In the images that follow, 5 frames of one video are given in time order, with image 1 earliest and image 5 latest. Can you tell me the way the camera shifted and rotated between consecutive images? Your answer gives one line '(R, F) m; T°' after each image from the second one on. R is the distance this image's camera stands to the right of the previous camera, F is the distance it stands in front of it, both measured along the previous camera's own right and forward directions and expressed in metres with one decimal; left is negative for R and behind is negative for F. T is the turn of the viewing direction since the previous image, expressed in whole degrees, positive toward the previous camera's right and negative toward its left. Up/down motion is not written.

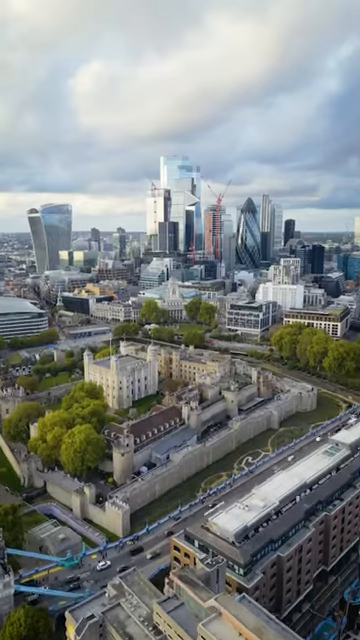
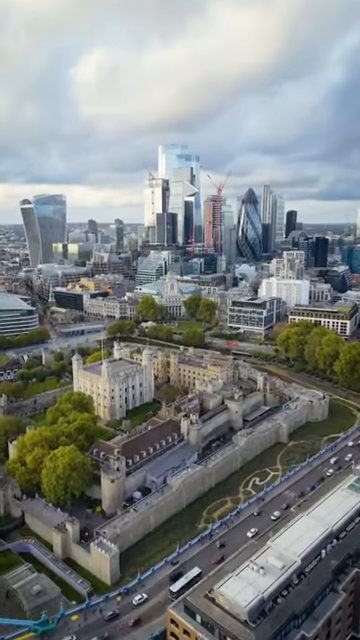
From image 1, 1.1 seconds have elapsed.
(+0.1, +9.6) m; 0°
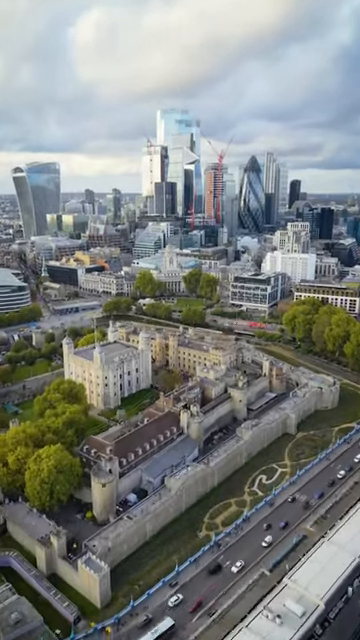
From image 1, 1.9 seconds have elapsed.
(0.0, +7.7) m; 0°
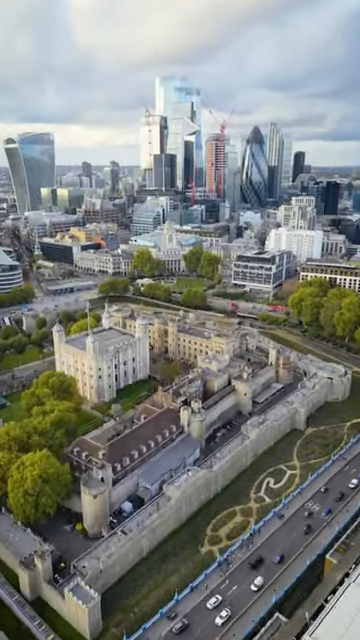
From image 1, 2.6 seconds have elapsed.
(0.0, +6.7) m; 0°
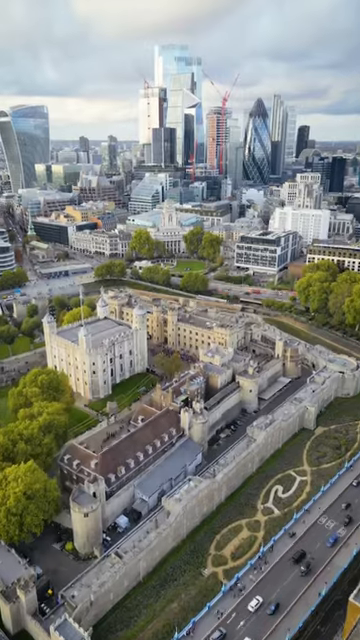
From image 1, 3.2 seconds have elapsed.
(-0.1, +5.9) m; 0°
